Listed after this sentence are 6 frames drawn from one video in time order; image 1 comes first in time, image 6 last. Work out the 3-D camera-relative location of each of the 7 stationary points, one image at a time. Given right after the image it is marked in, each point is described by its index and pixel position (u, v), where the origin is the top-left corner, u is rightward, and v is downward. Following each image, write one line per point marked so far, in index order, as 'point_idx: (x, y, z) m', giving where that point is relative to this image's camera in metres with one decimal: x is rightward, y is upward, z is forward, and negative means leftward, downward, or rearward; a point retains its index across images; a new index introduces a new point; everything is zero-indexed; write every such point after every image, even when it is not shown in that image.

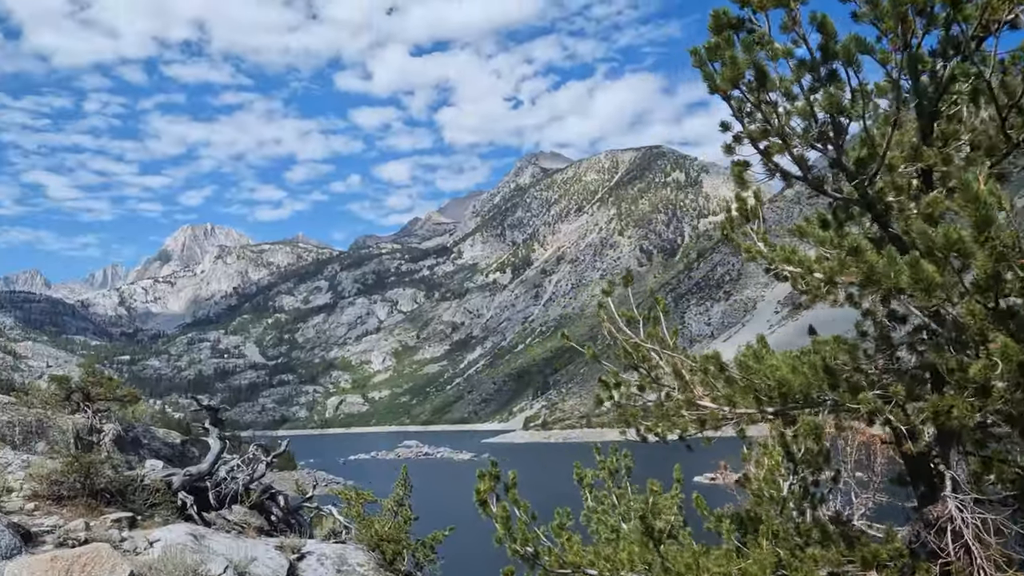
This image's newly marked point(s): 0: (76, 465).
0: (-10.0, -4.0, +13.6) m
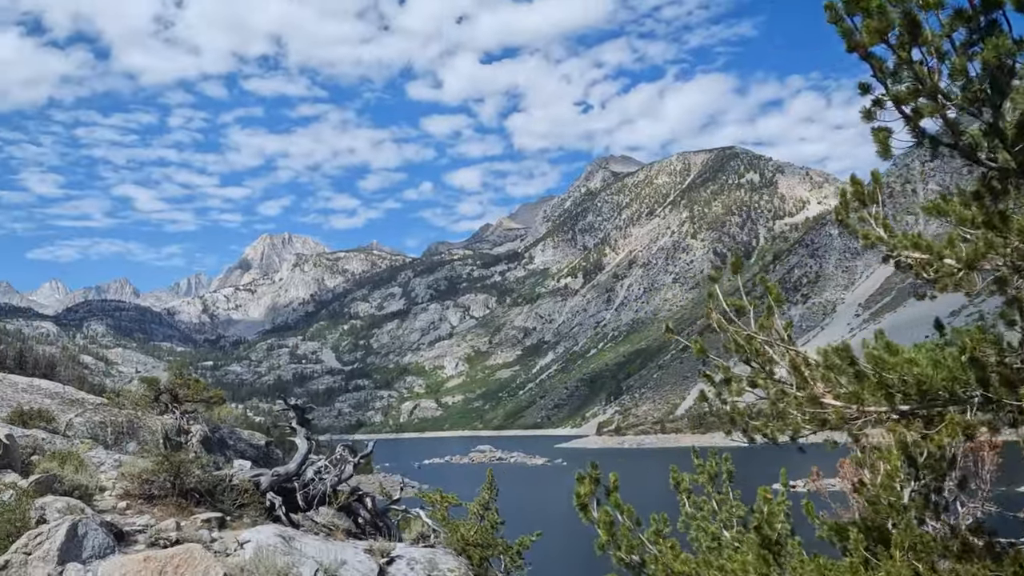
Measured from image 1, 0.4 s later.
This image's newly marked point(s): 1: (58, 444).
0: (-7.8, -3.9, +13.5) m
1: (-13.9, -4.9, +18.1) m
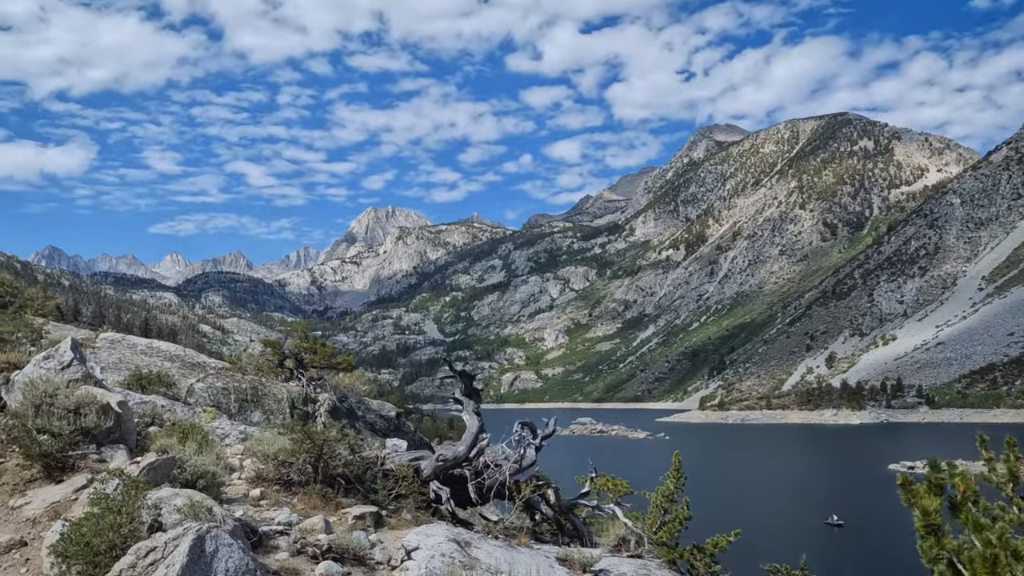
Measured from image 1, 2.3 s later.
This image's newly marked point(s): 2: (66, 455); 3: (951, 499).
0: (-3.6, -2.7, +10.6) m
1: (-8.9, -3.5, +16.1) m
2: (-7.1, -2.7, +9.6) m
3: (+5.9, -2.9, +8.1) m
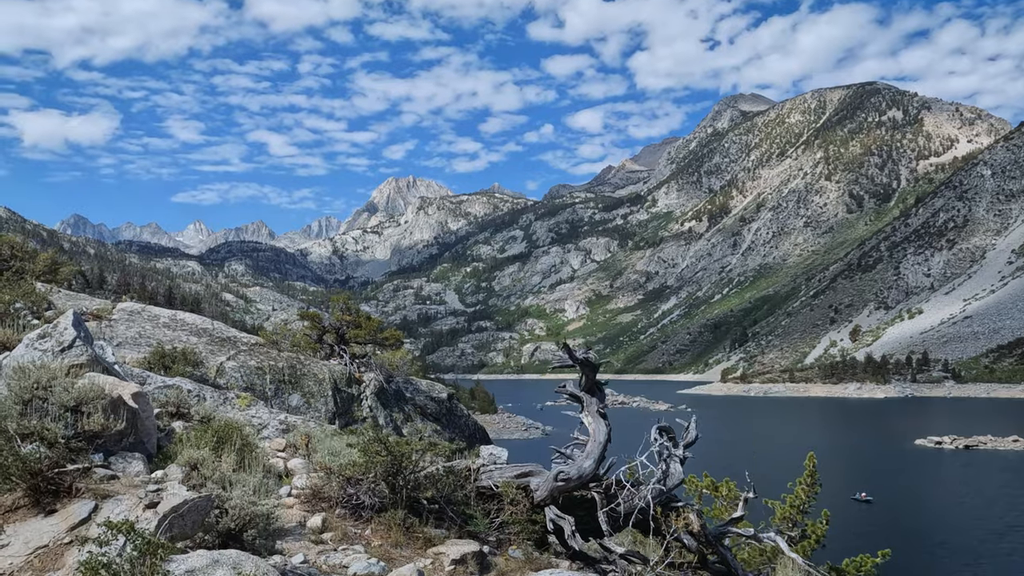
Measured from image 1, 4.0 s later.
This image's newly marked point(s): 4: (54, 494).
0: (-1.8, -2.1, +7.9) m
1: (-6.8, -2.6, +13.6) m
2: (-5.3, -2.2, +7.0) m
3: (+7.7, -2.6, +5.1) m
4: (-5.2, -2.3, +6.9) m
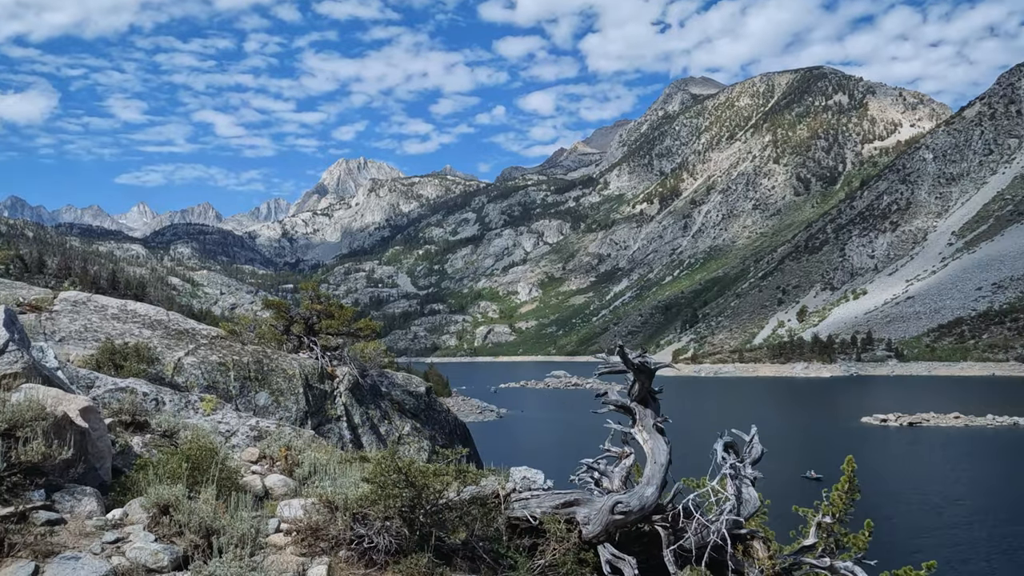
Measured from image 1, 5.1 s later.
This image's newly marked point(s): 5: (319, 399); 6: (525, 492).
0: (-1.3, -2.1, +6.5) m
1: (-6.8, -2.4, +11.9) m
2: (-4.8, -2.1, +5.4) m
3: (+8.3, -2.5, +4.4) m
4: (-4.7, -2.3, +5.3) m
5: (-6.2, -3.5, +19.2) m
6: (-0.1, -2.5, +7.9) m
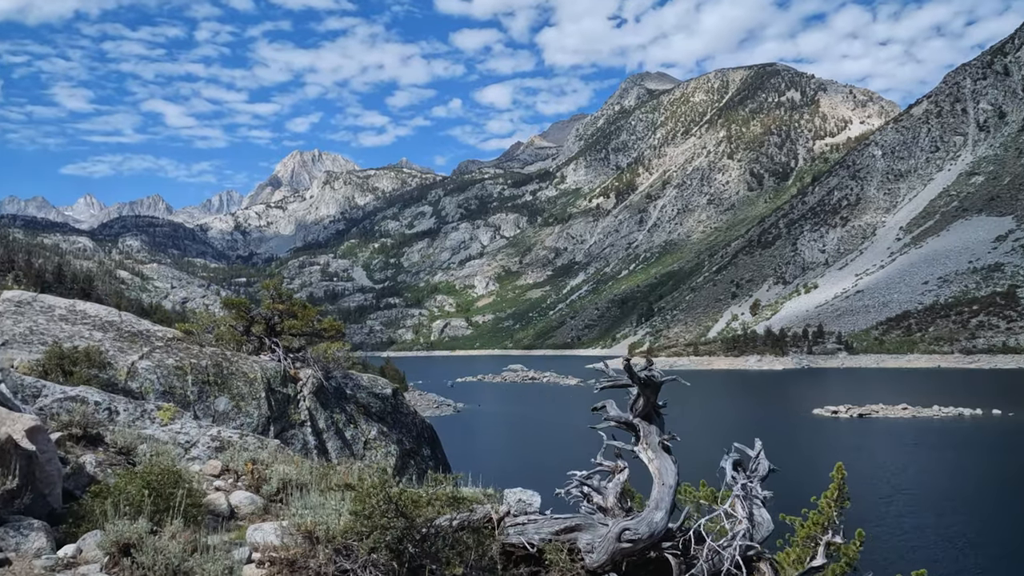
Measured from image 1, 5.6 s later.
0: (-1.4, -2.2, +6.1) m
1: (-7.1, -2.5, +11.1) m
2: (-4.7, -2.3, +4.8) m
3: (+8.3, -2.6, +4.5) m
4: (-4.7, -2.4, +4.6) m
5: (-7.0, -3.5, +18.5) m
6: (-0.2, -2.6, +7.5) m
